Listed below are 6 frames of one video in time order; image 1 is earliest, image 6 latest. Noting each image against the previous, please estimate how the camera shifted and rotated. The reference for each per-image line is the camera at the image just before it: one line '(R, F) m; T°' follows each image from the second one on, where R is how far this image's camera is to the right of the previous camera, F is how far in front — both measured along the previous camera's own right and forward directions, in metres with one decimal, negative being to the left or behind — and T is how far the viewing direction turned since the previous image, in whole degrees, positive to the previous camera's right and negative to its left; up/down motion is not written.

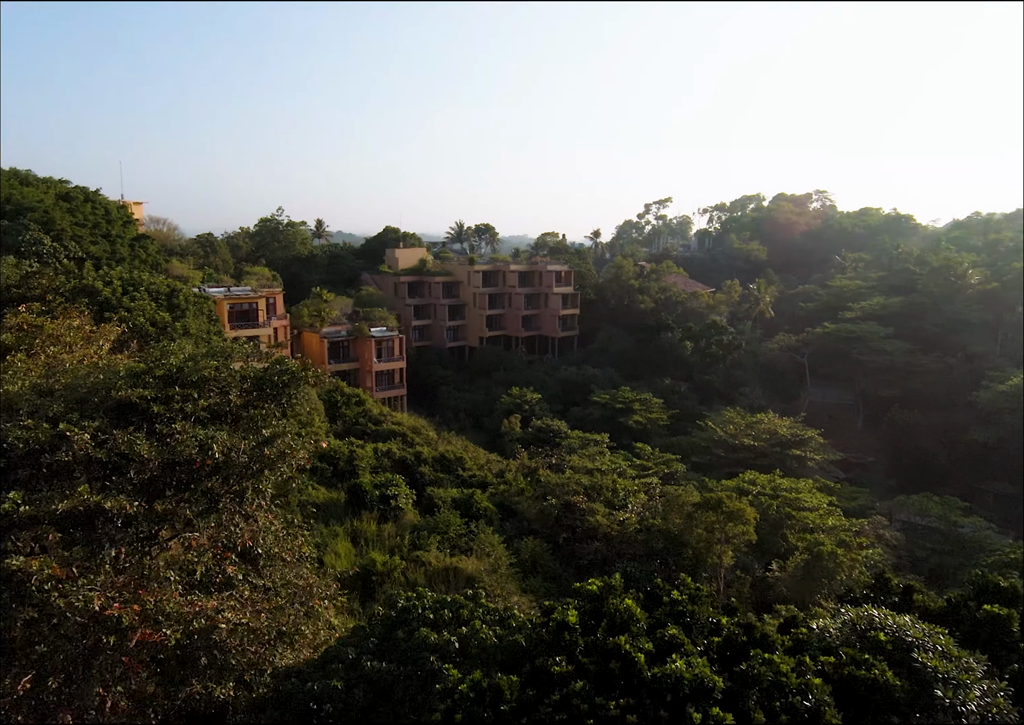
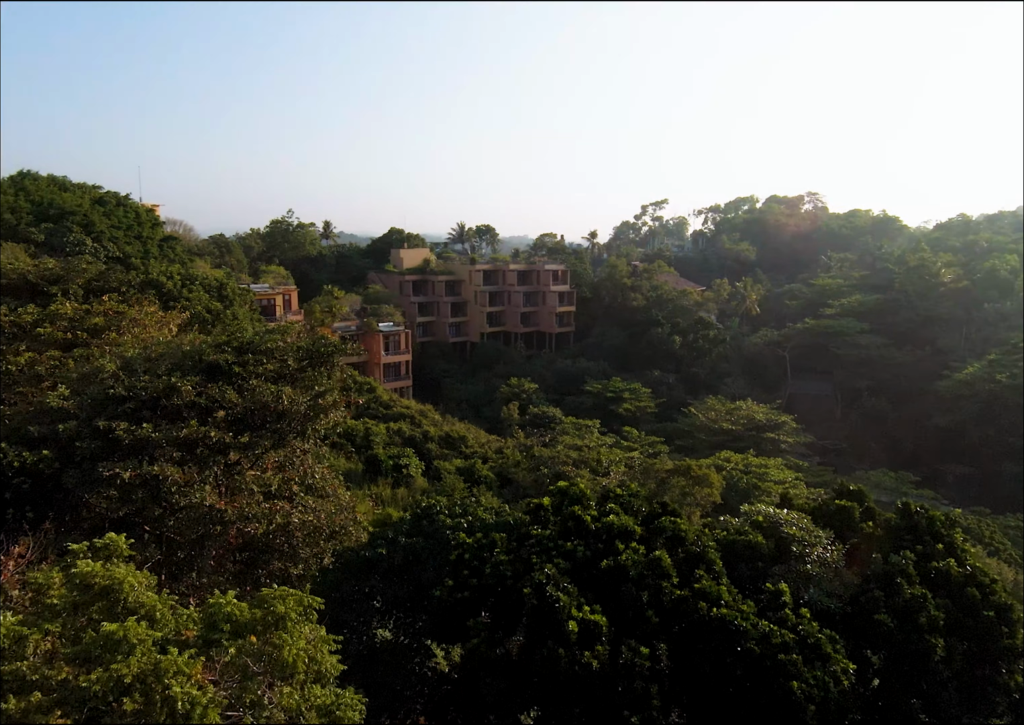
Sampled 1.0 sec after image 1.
(+0.1, -2.1) m; 0°
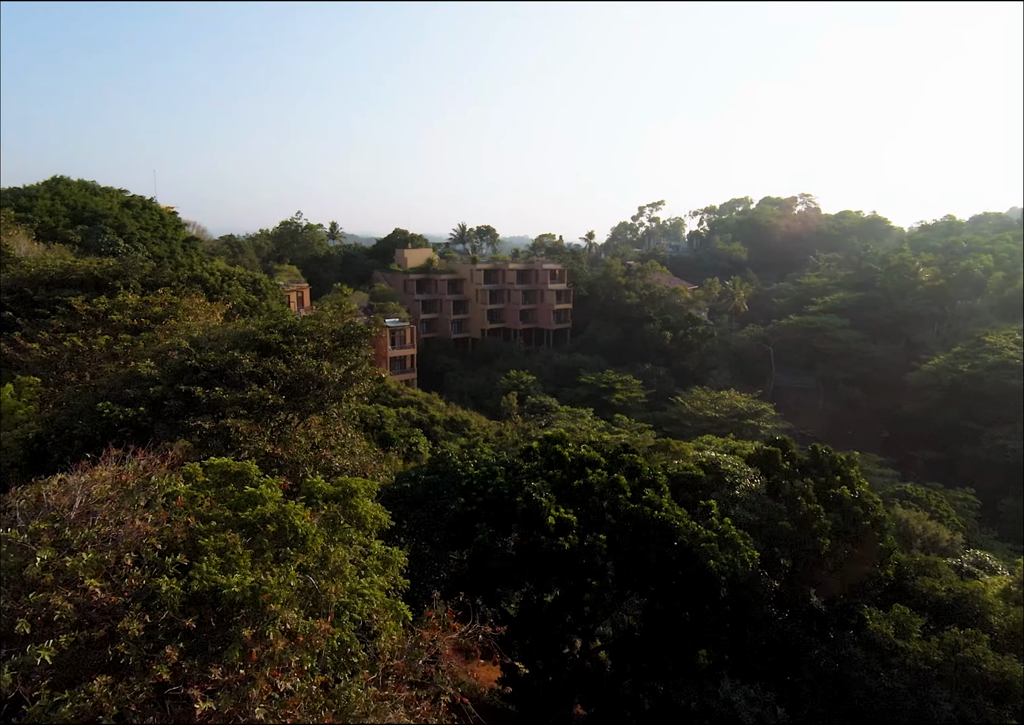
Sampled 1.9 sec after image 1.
(0.0, -1.9) m; 0°
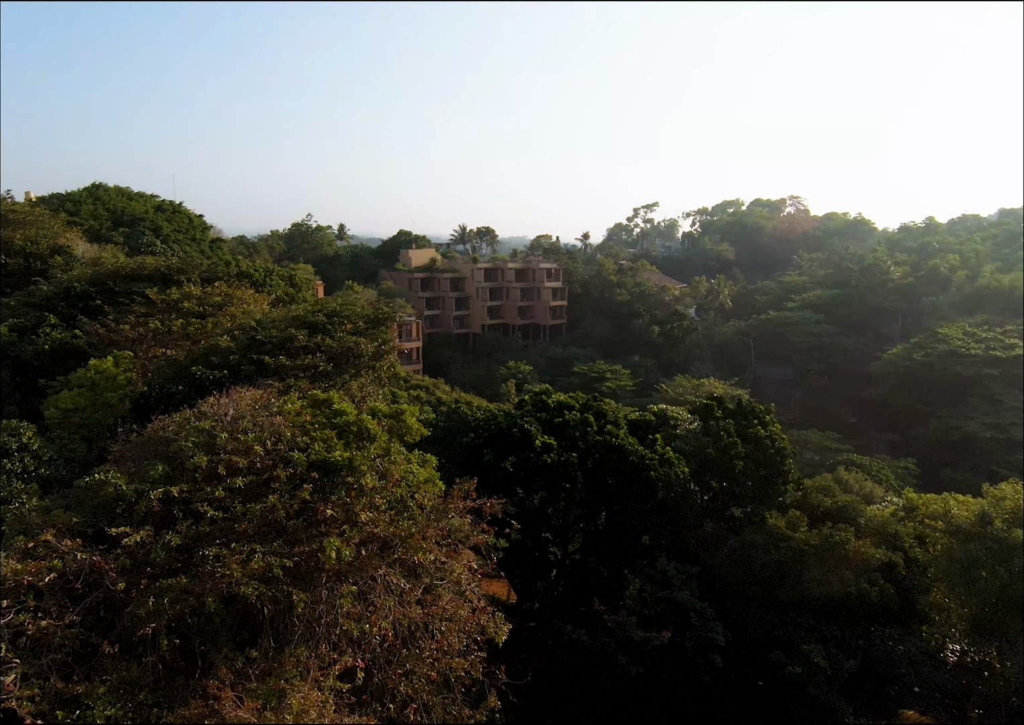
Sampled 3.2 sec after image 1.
(0.0, -2.7) m; 0°
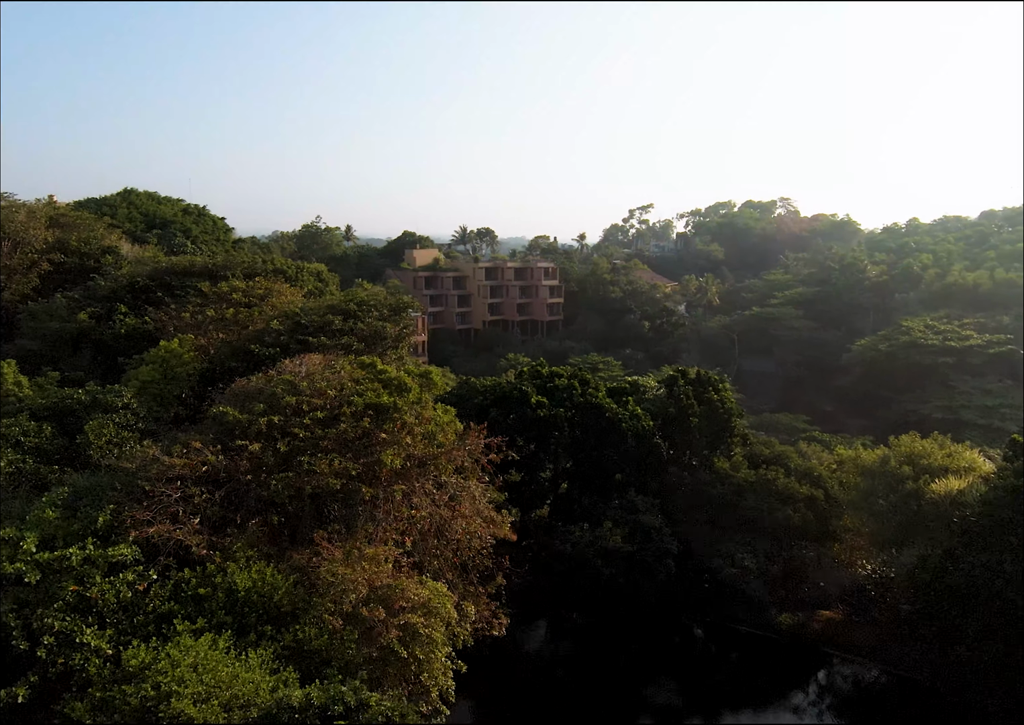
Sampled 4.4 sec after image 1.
(0.0, -2.6) m; 0°
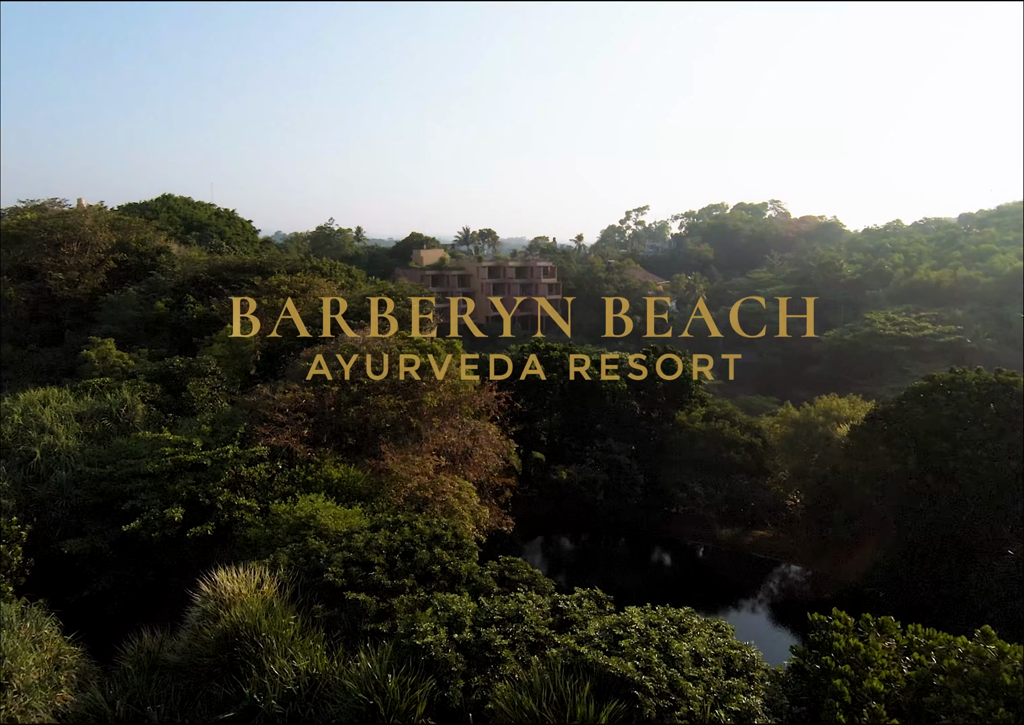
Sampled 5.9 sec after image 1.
(-0.1, -3.4) m; 0°
